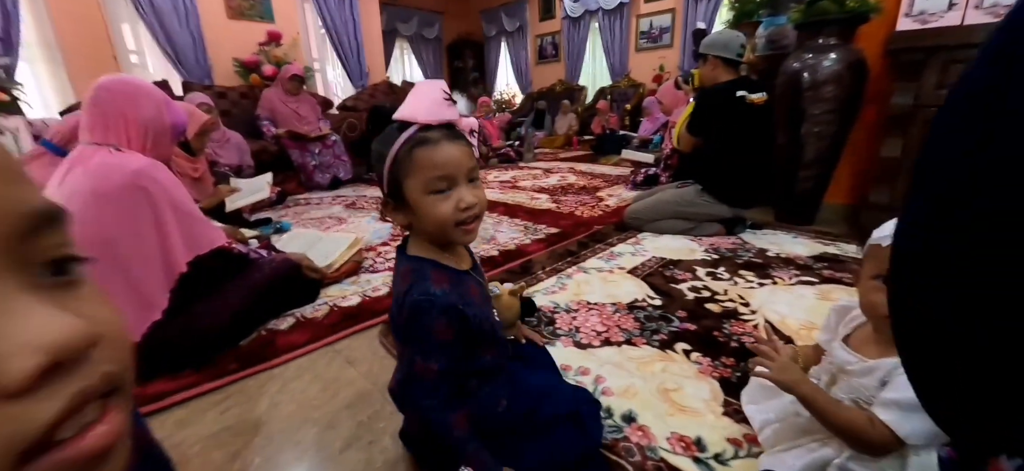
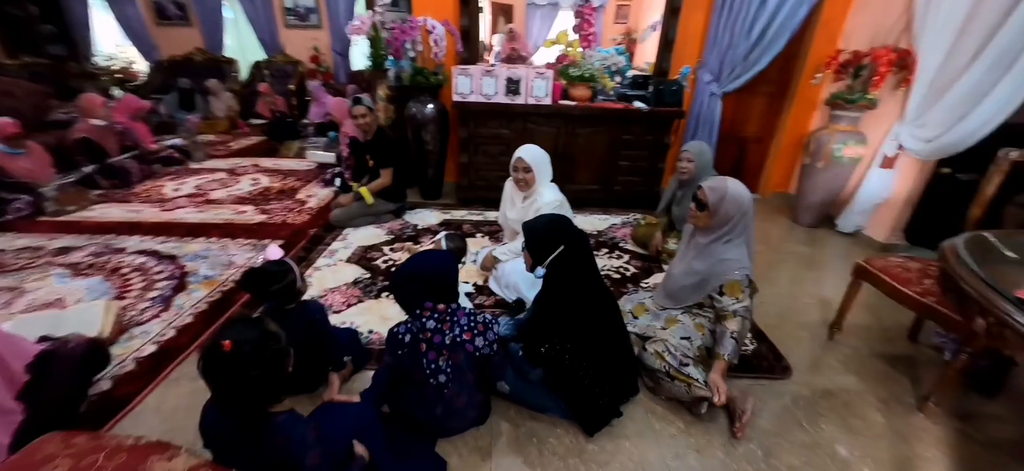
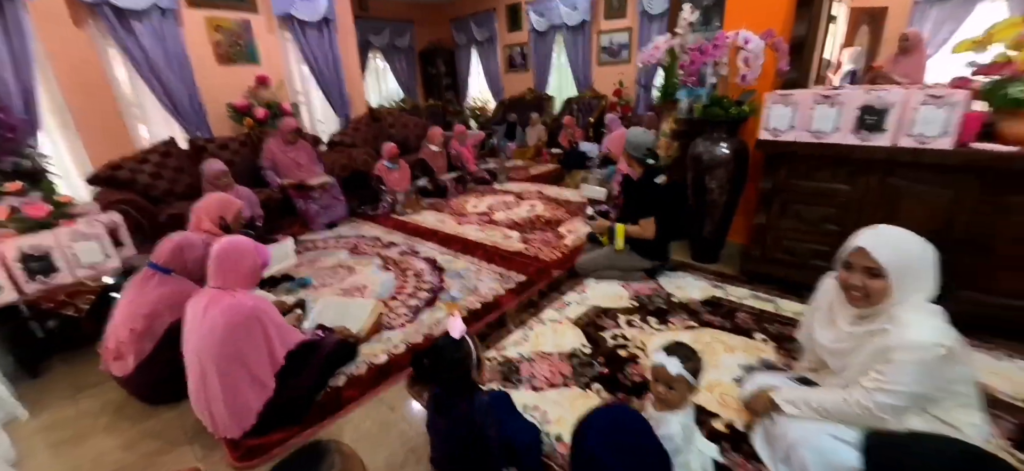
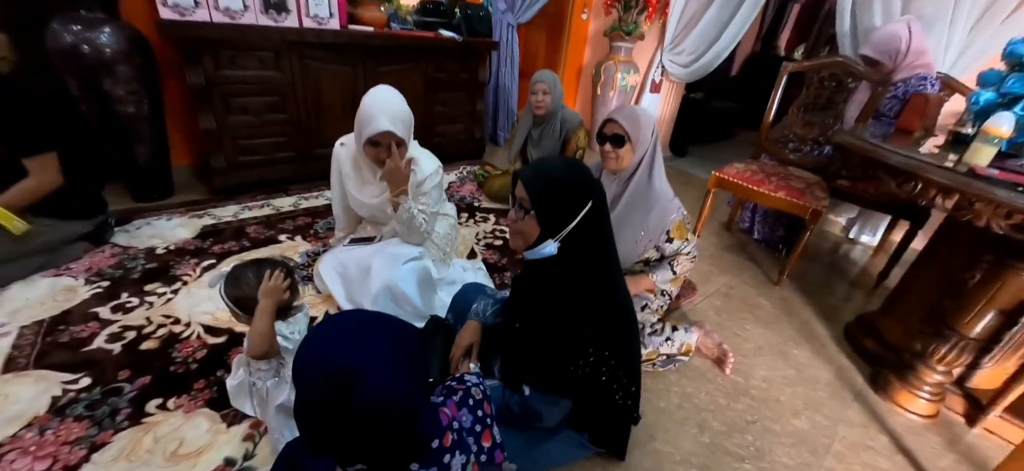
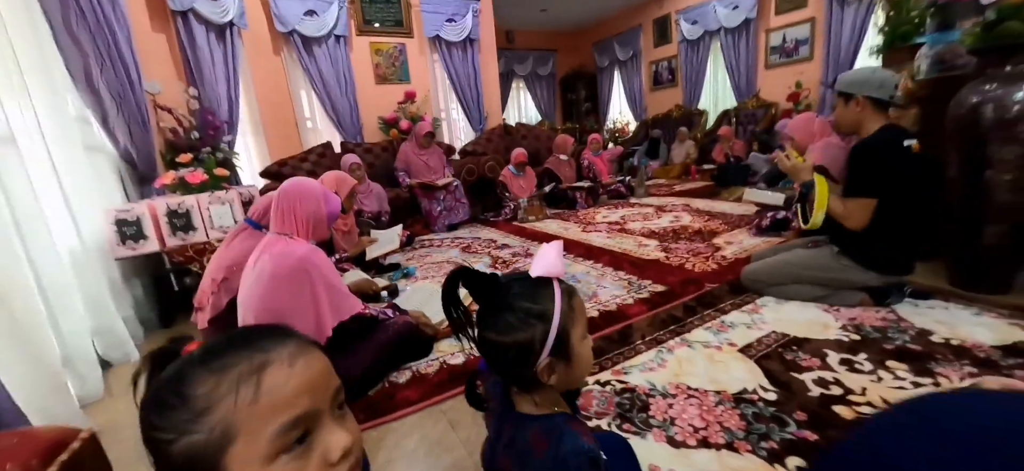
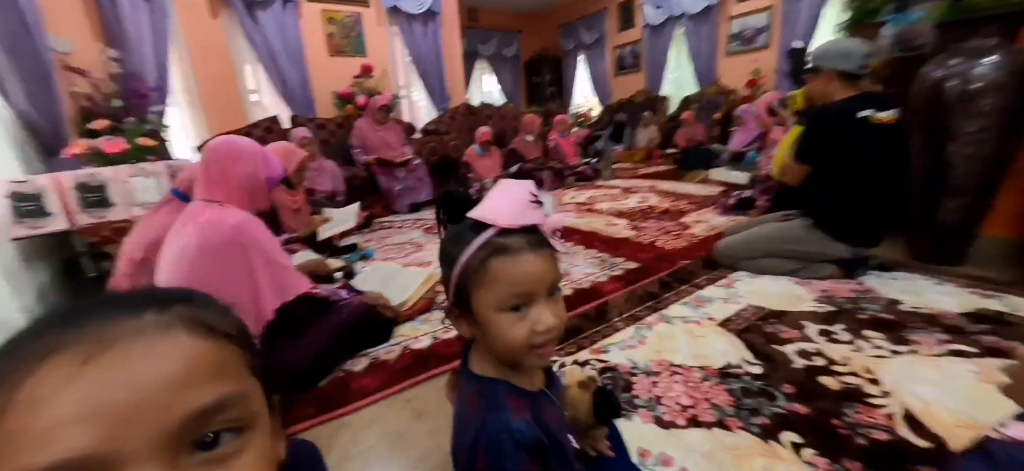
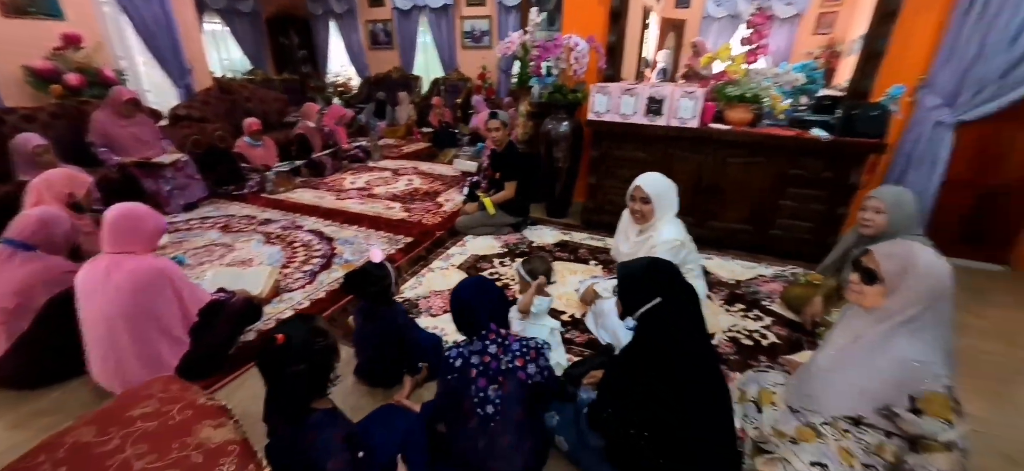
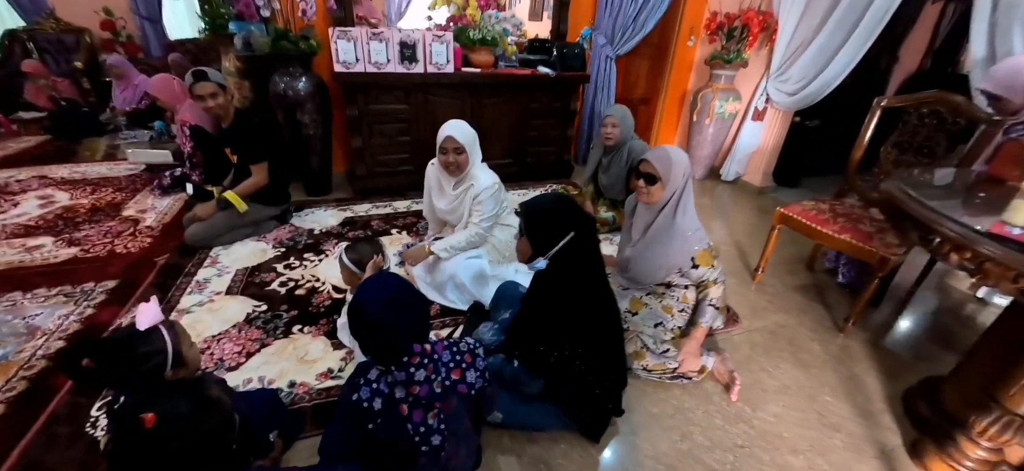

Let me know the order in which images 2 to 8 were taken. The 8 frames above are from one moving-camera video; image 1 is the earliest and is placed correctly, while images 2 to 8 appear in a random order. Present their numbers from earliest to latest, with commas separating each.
6, 5, 3, 7, 2, 8, 4
